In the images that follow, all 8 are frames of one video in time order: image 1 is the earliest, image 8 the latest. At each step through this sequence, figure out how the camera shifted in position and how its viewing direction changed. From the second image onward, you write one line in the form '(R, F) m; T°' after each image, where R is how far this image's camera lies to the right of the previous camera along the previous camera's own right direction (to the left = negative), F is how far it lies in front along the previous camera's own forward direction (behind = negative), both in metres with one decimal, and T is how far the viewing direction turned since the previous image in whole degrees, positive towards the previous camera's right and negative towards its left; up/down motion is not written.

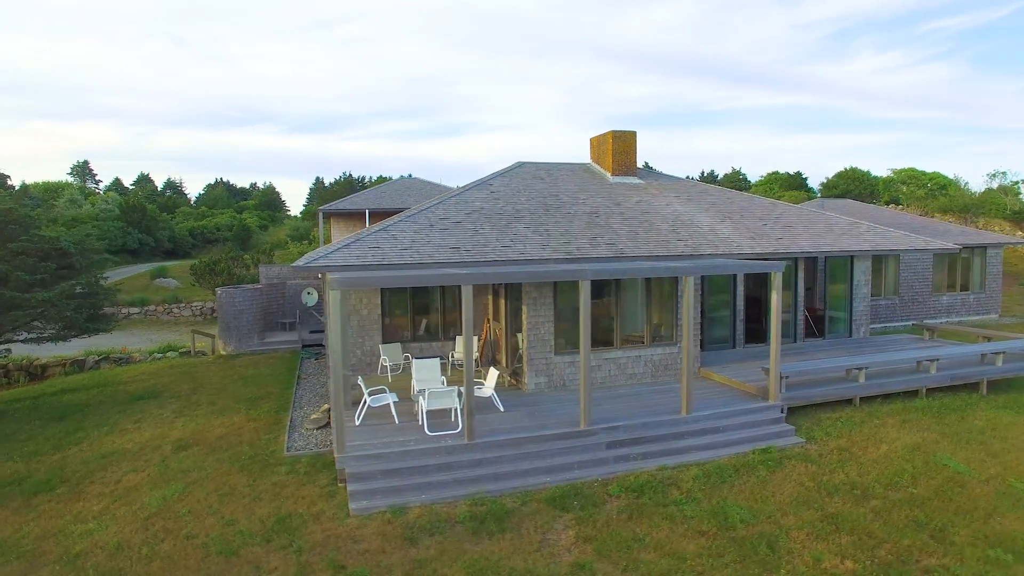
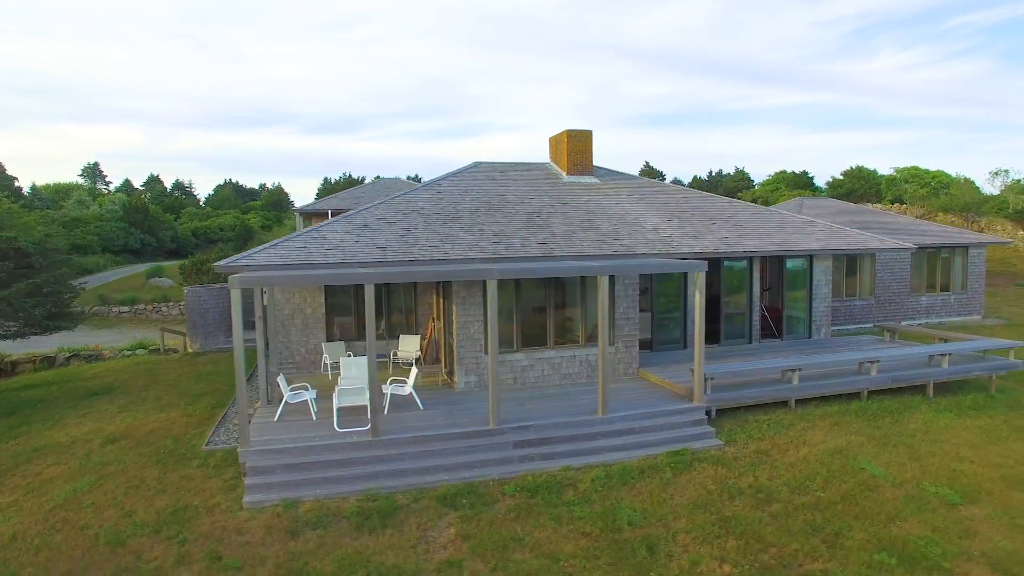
(+1.4, 0.0) m; -2°
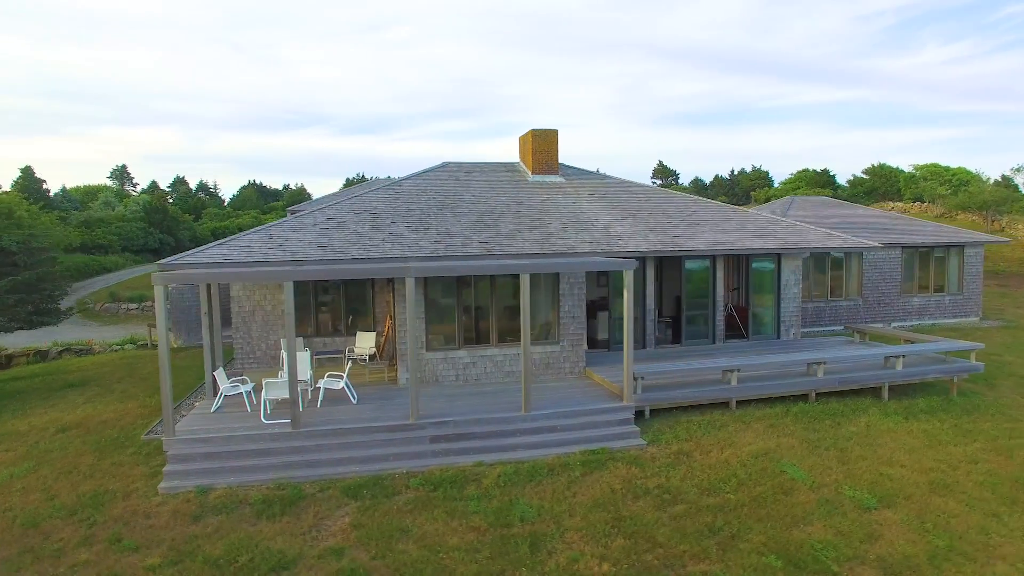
(+1.4, -0.1) m; -3°
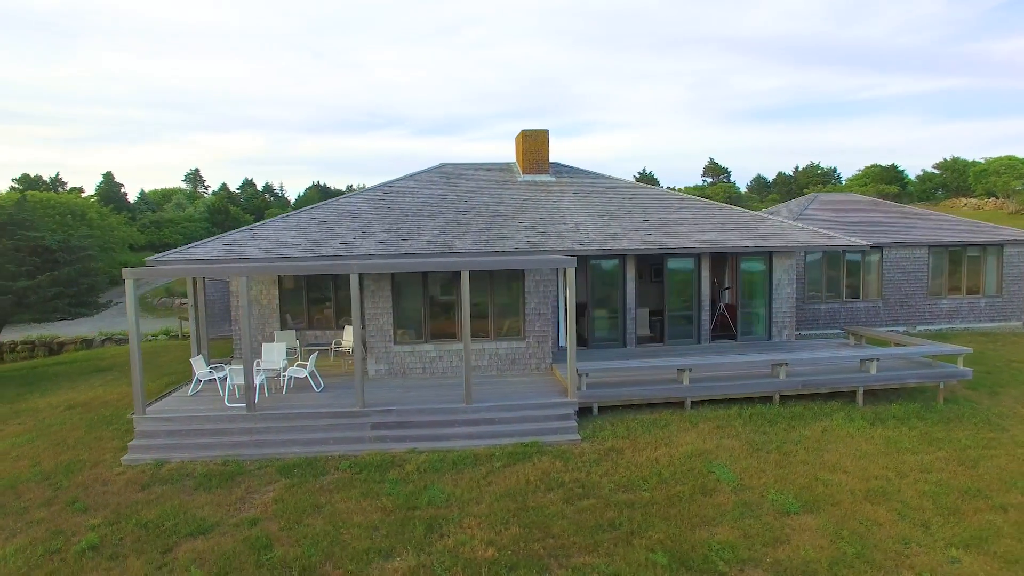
(+1.7, -0.2) m; -7°
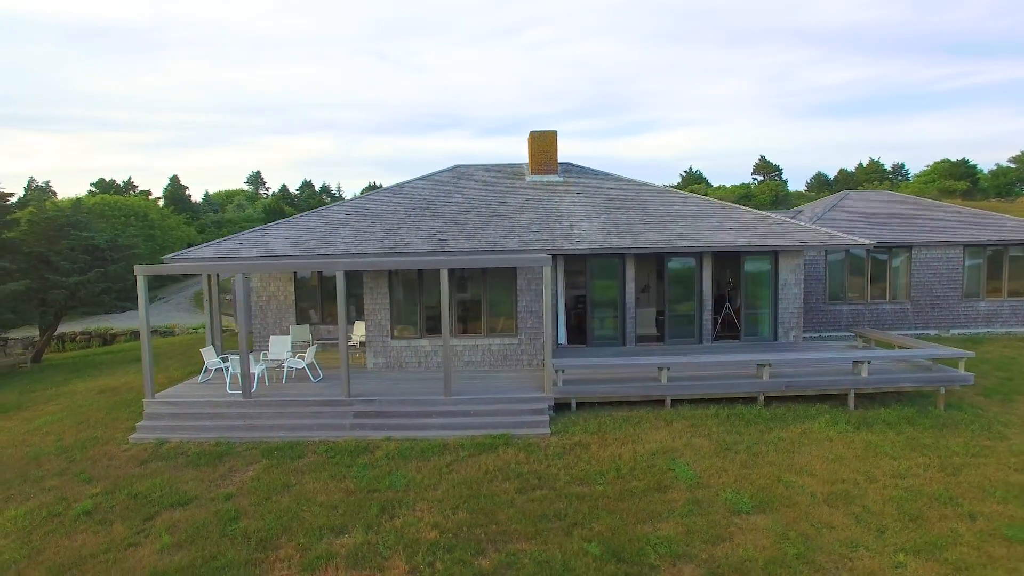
(+1.2, -0.2) m; -6°
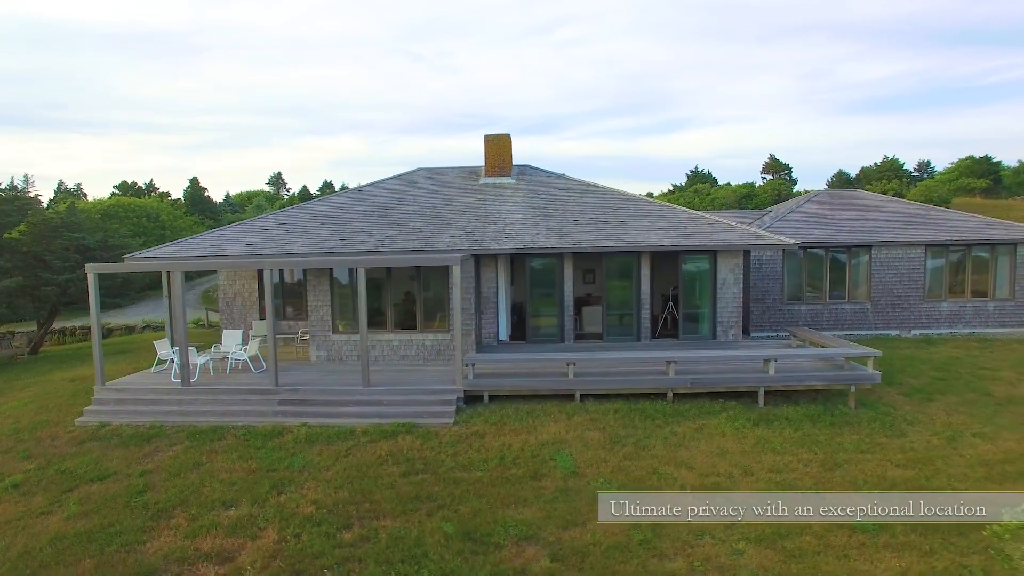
(+1.8, -0.4) m; -3°
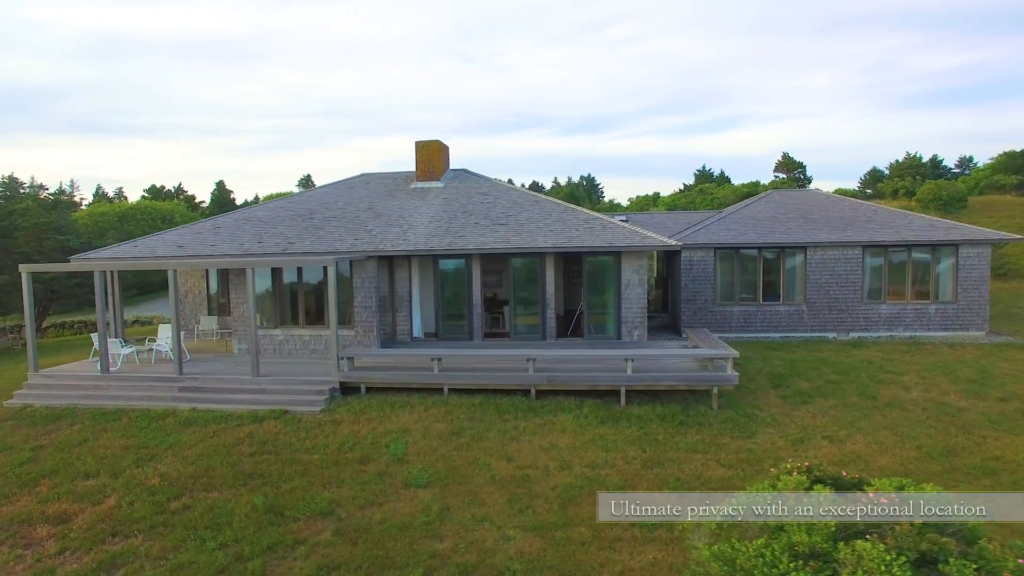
(+2.9, -0.4) m; -5°
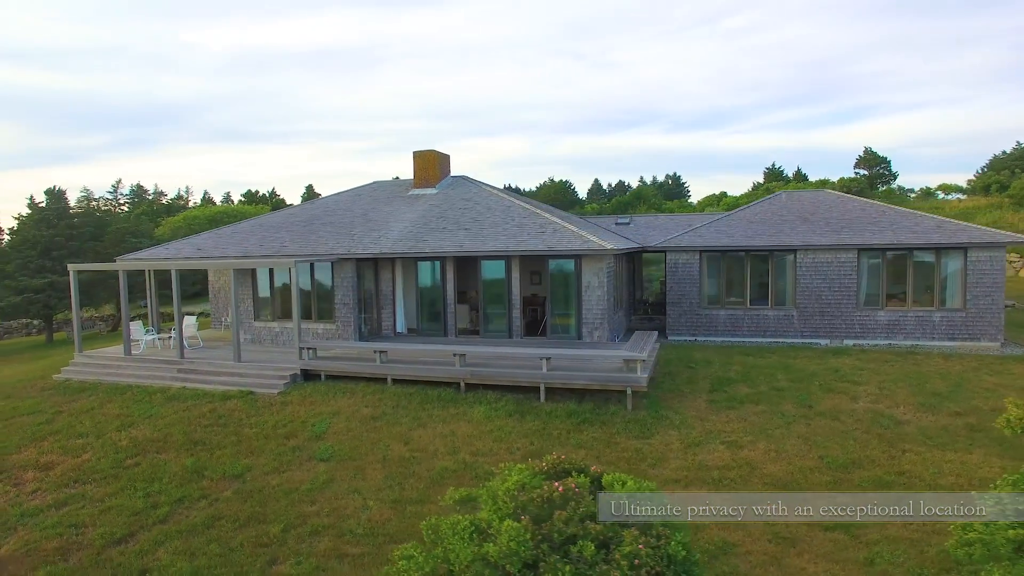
(+3.0, -0.5) m; -10°
